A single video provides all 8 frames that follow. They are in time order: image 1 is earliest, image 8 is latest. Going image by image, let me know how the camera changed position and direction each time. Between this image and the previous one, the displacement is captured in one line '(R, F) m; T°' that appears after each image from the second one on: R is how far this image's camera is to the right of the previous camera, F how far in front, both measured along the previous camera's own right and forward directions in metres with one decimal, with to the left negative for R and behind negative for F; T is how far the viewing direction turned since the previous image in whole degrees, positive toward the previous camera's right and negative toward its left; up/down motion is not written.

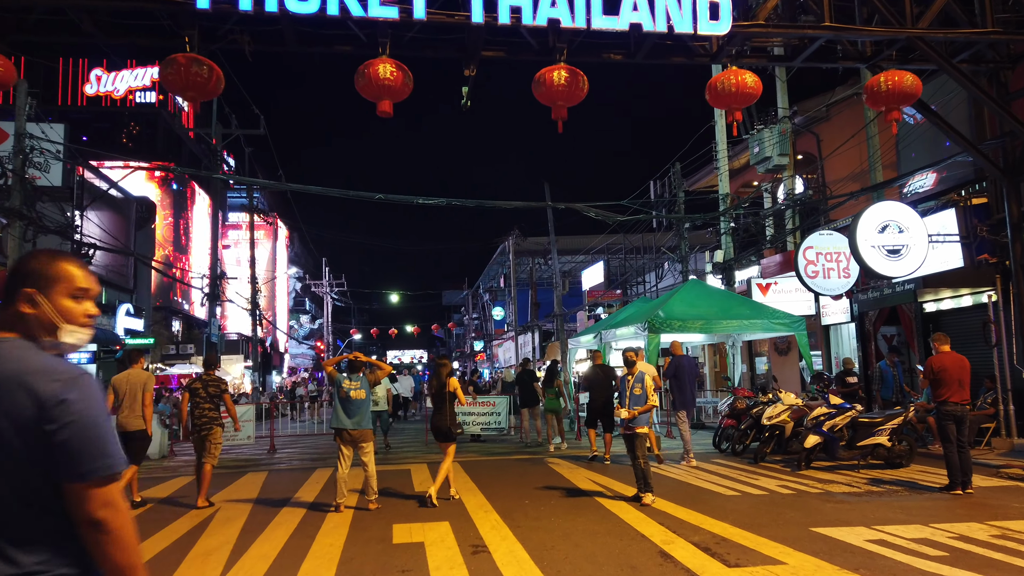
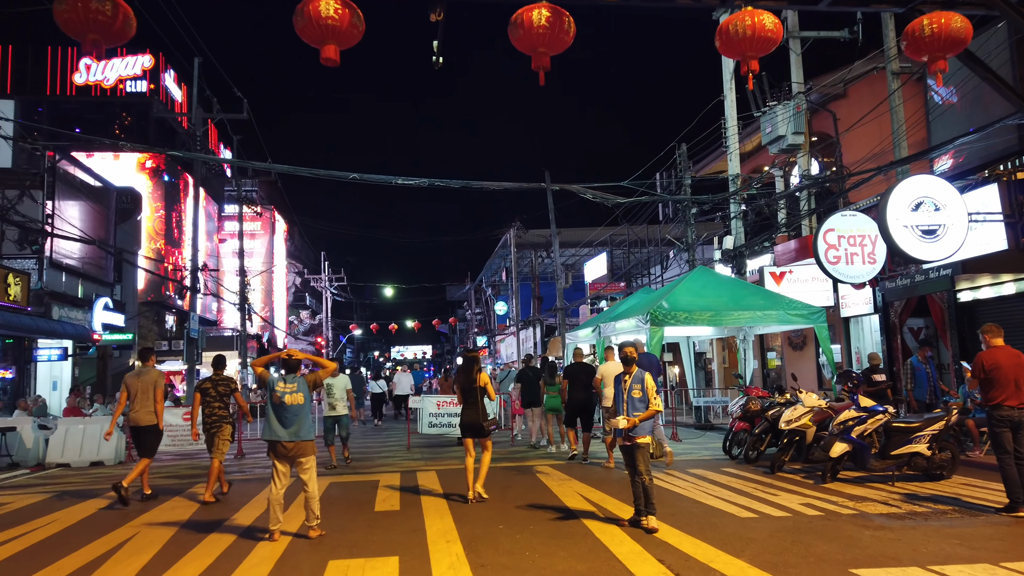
(+0.3, +1.4) m; 0°
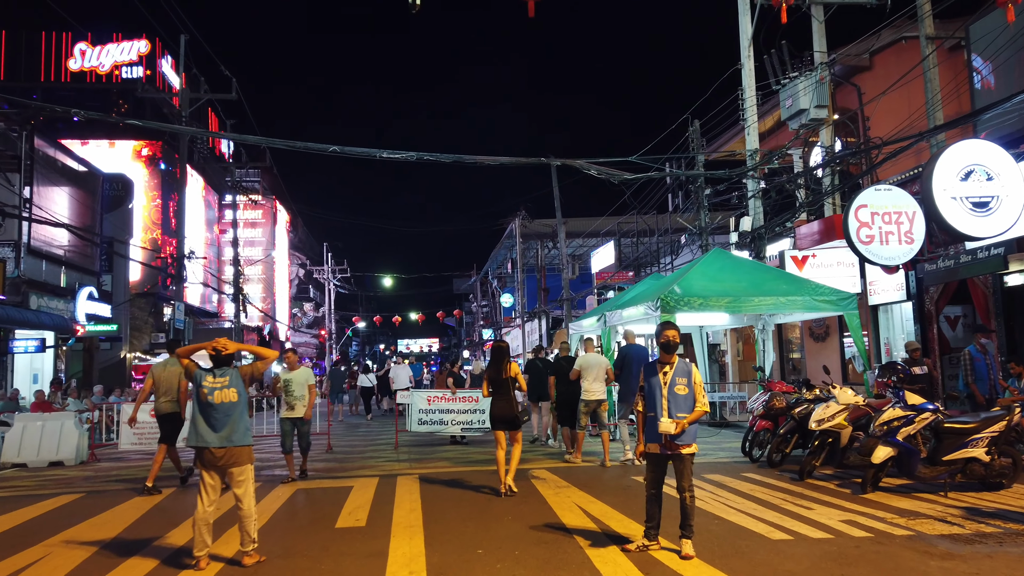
(+0.2, +1.3) m; -1°
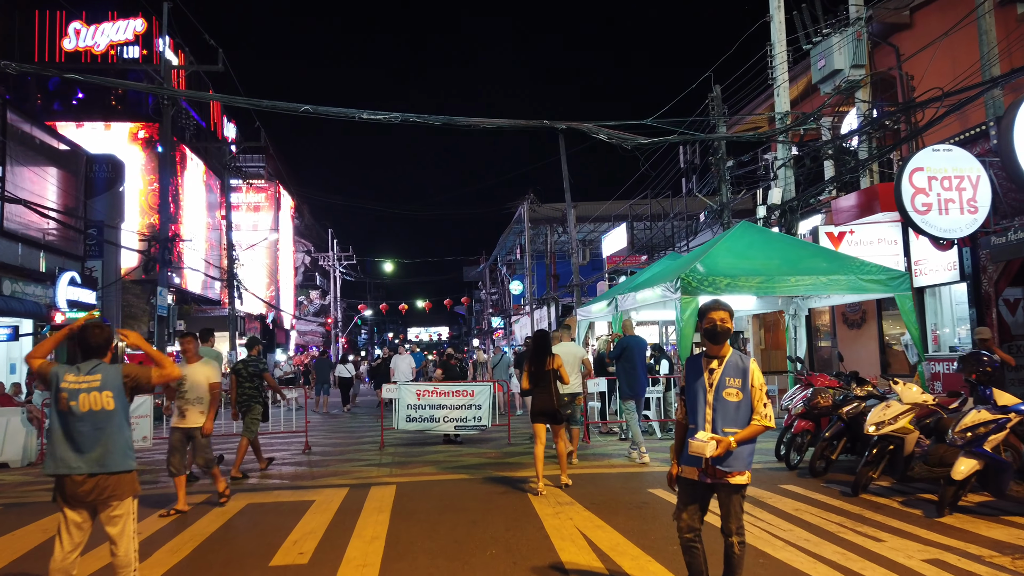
(+0.2, +1.6) m; -1°
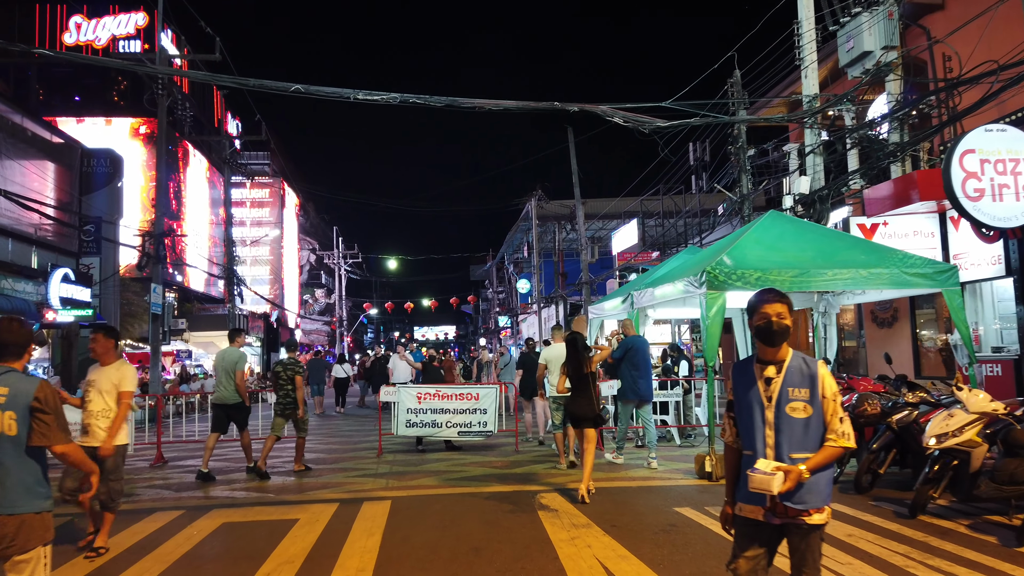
(0.0, +0.9) m; -1°
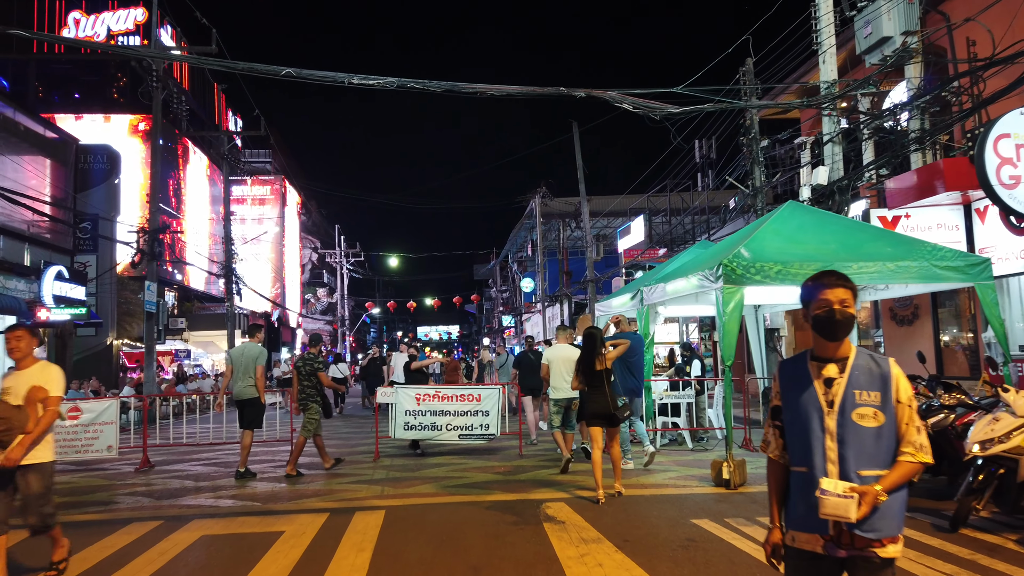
(0.0, +0.6) m; 0°
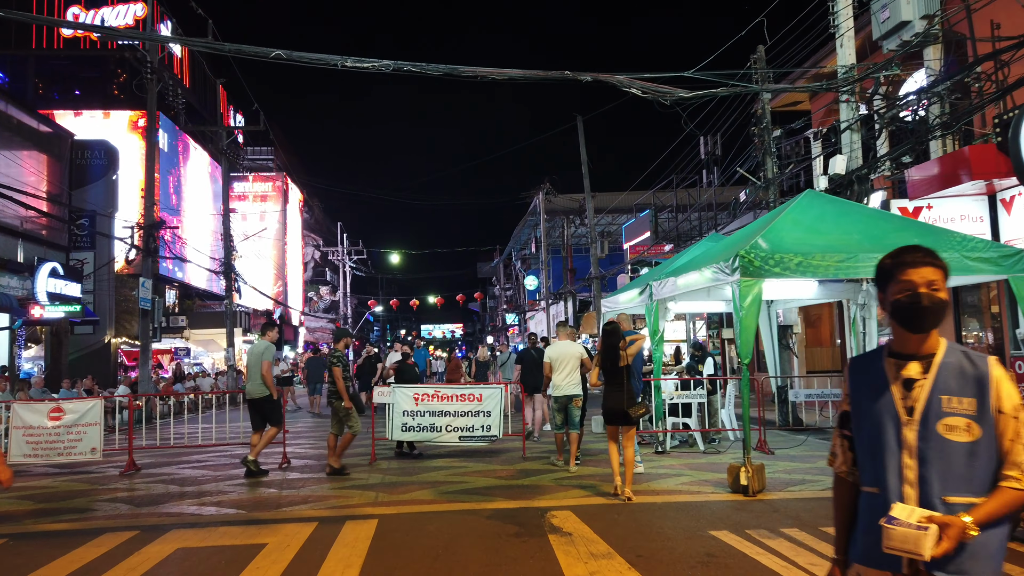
(0.0, +0.5) m; 0°
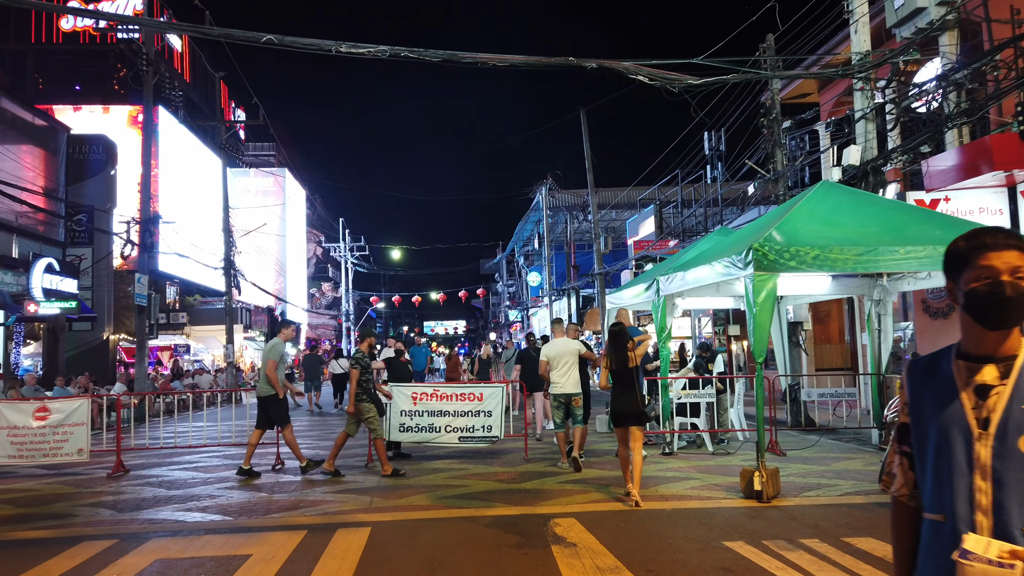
(0.0, +0.4) m; 0°
